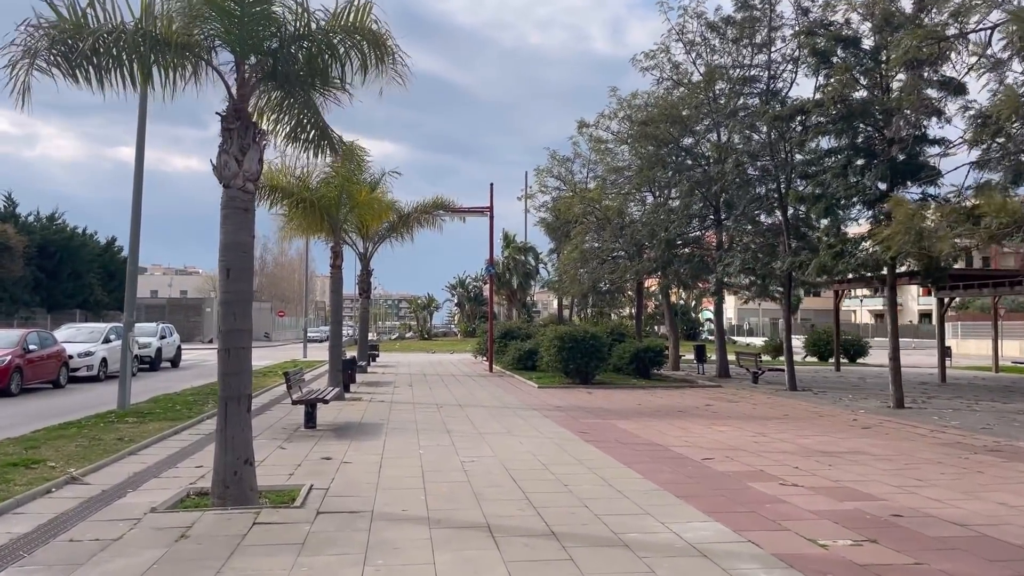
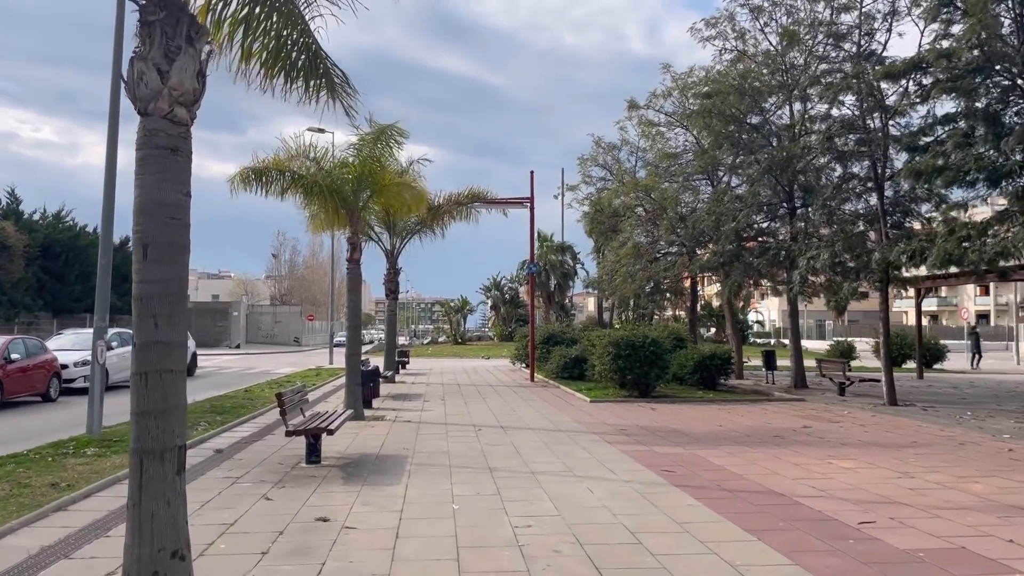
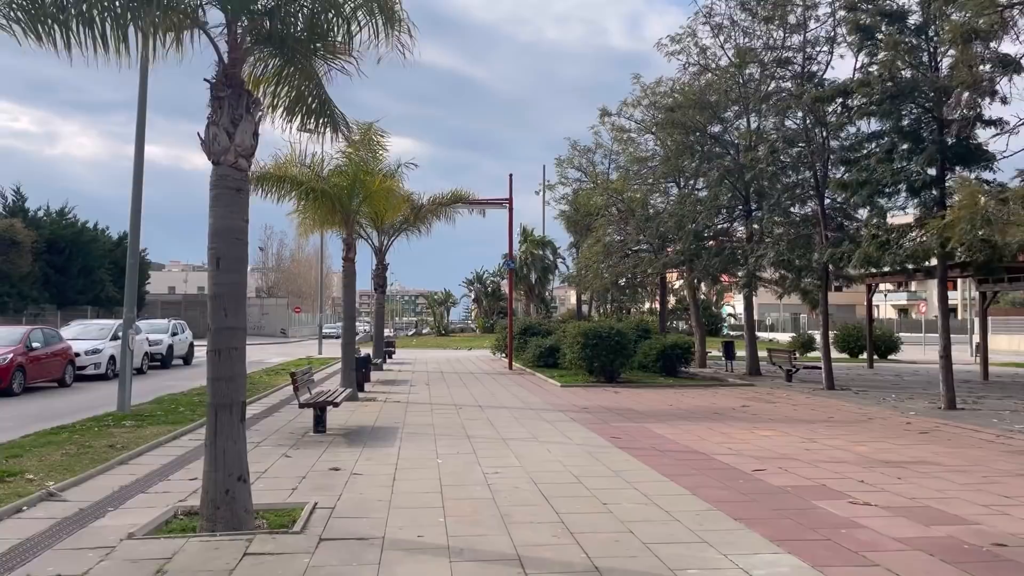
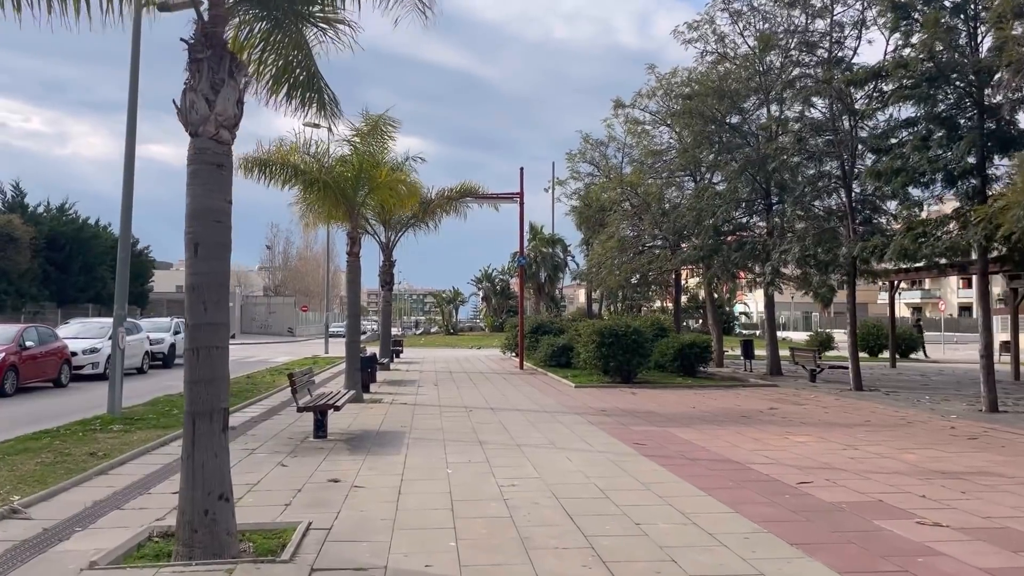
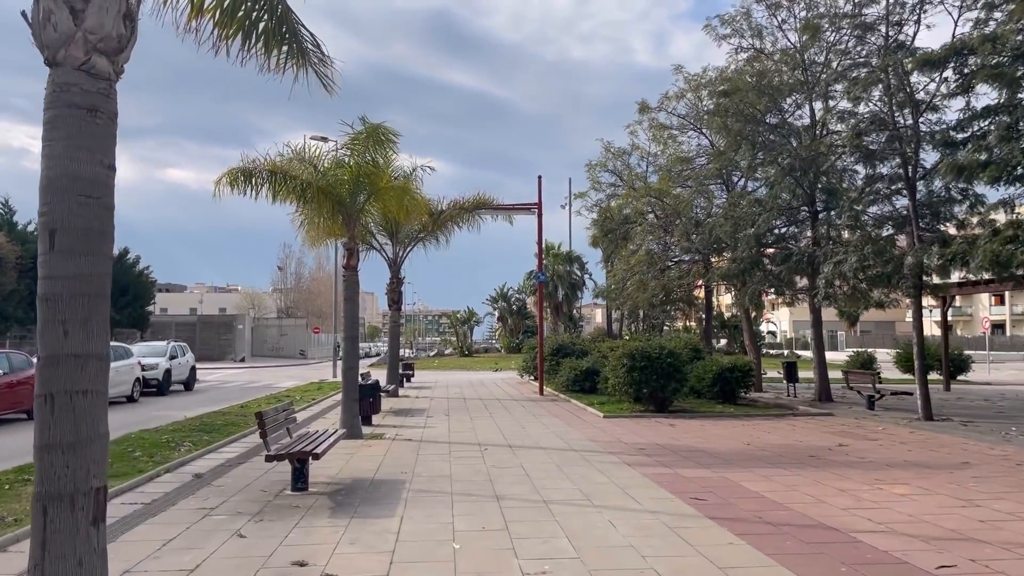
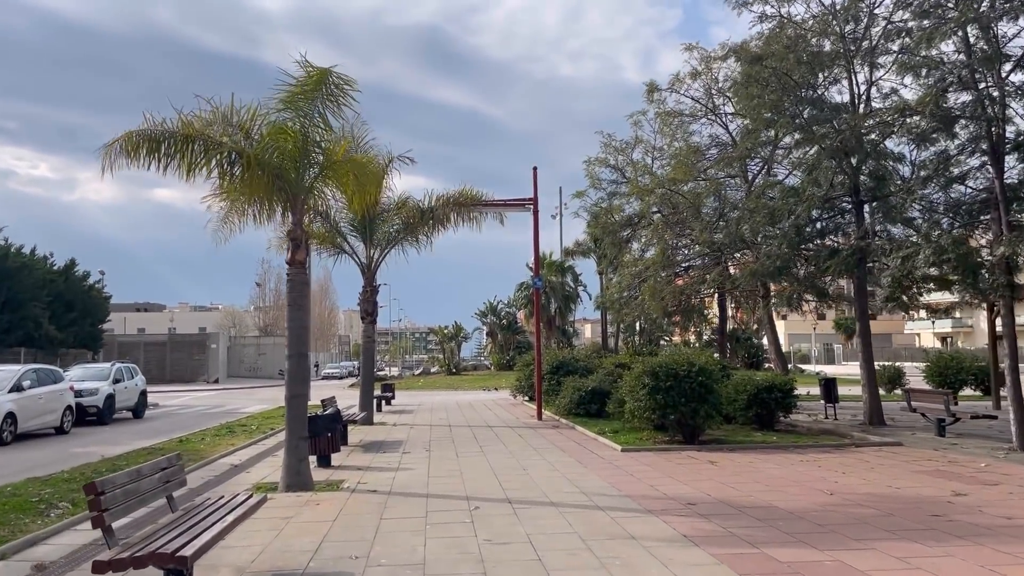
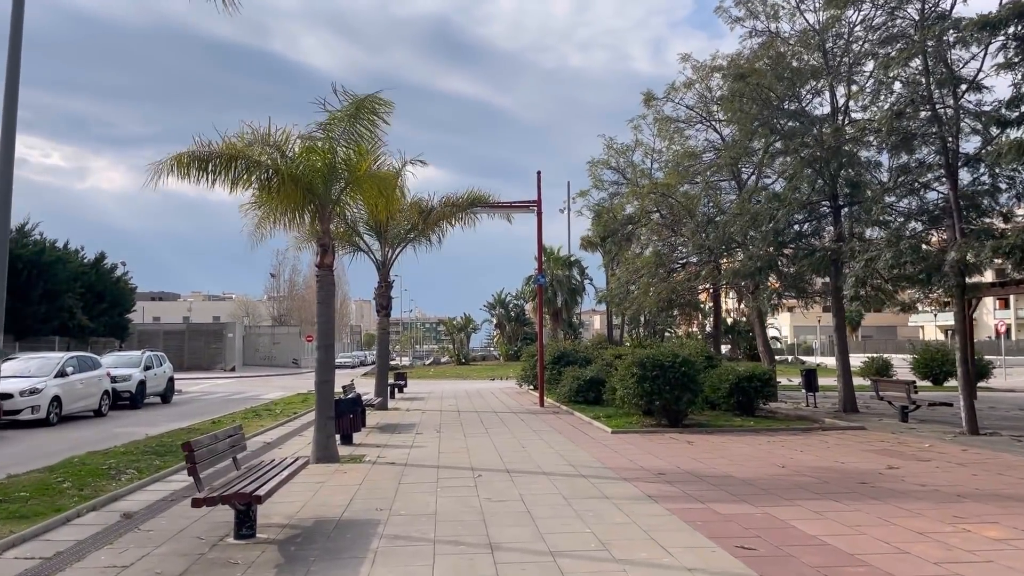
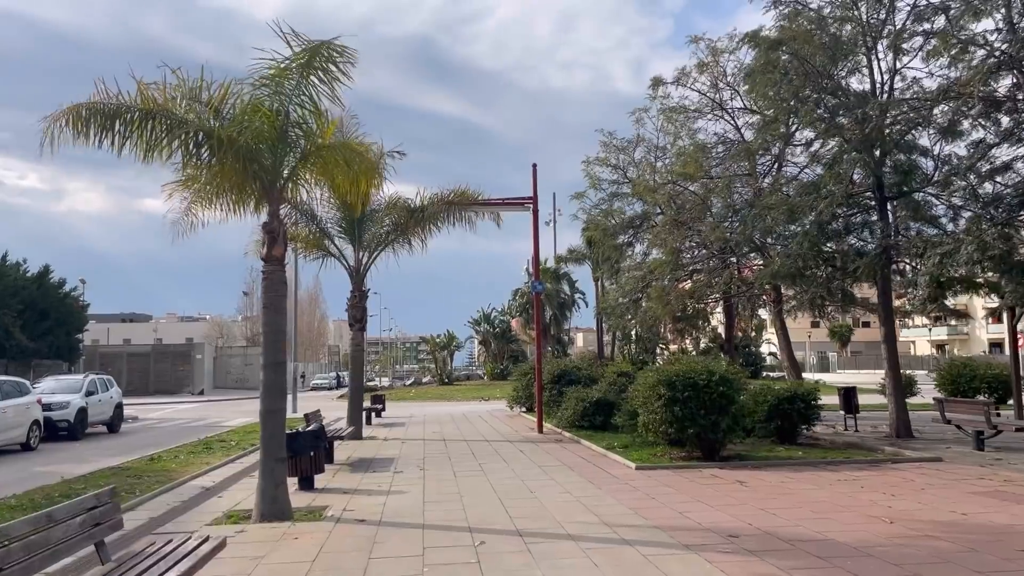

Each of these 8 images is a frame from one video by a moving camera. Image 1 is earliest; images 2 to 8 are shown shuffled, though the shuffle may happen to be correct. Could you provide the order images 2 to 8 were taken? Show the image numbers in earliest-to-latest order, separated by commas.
3, 4, 2, 5, 7, 6, 8
